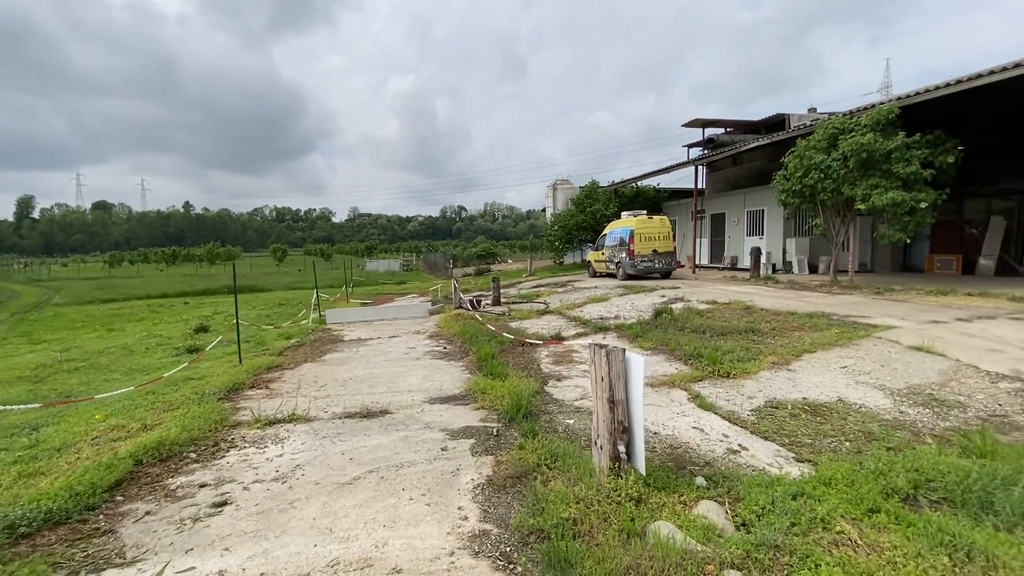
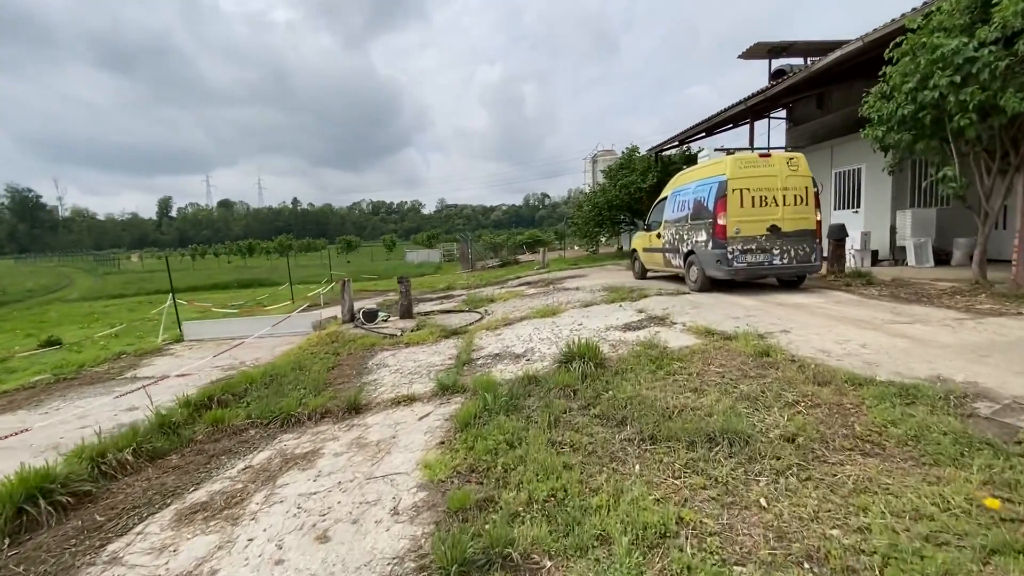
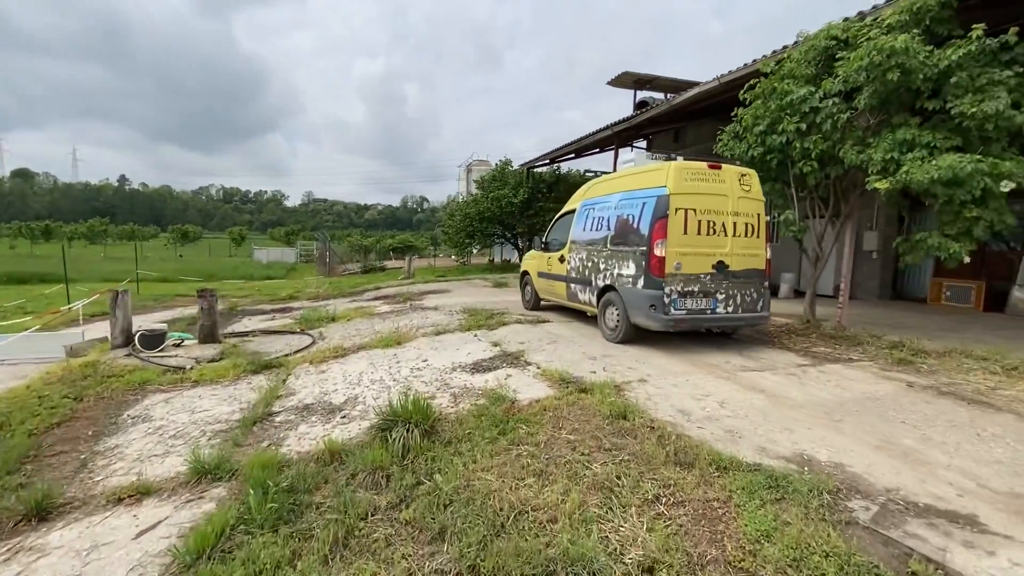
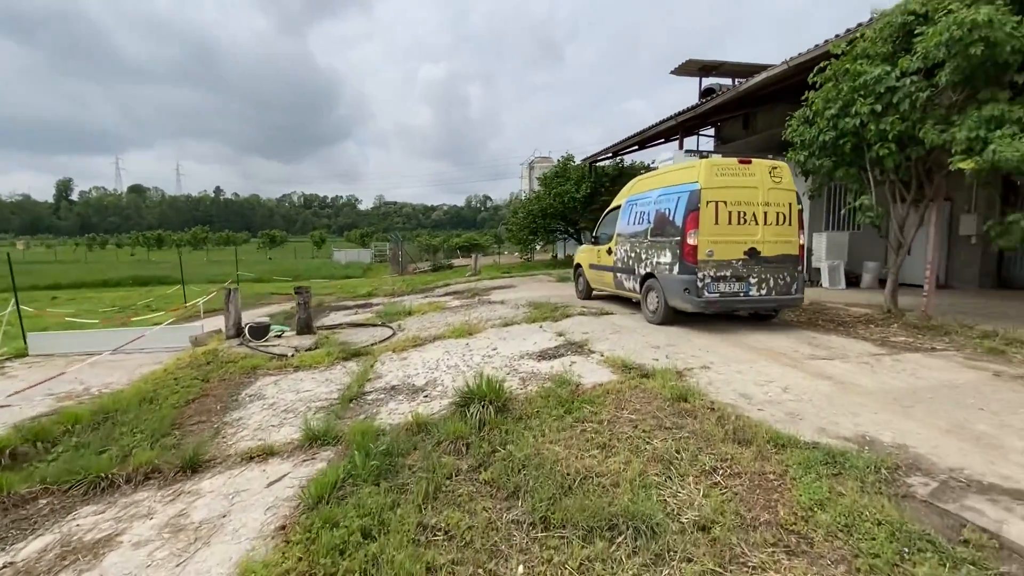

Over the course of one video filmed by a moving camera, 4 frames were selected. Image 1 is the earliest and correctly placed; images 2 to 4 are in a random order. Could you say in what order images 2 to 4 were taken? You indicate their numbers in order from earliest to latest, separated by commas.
2, 4, 3
